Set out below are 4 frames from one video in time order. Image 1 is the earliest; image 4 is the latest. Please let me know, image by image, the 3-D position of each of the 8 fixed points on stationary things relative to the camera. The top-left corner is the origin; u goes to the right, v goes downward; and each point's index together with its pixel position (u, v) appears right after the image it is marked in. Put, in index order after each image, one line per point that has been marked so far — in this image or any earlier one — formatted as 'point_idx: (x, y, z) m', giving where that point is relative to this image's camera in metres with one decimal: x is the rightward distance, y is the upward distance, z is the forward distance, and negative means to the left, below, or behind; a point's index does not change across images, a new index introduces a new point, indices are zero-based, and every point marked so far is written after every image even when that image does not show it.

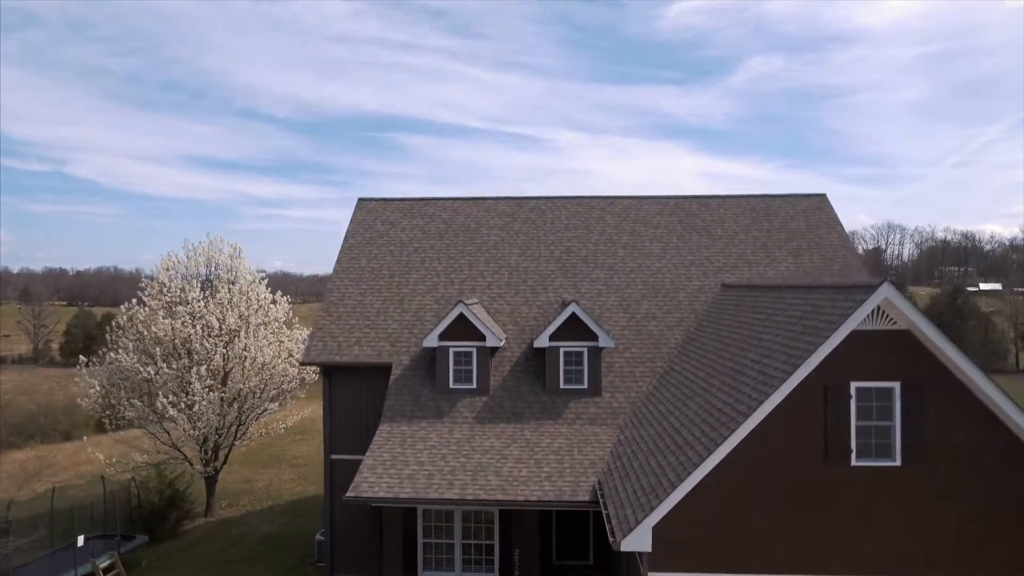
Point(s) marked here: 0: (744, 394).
0: (+3.5, -1.6, +9.9) m
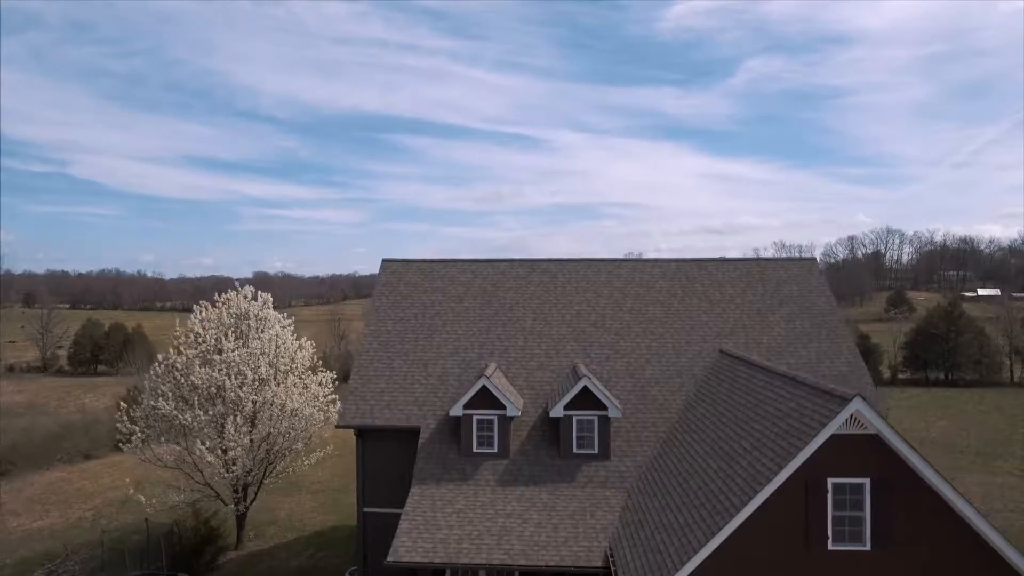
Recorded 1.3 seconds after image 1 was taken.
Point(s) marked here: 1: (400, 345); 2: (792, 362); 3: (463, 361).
0: (+3.9, -3.4, +11.5) m
1: (-3.2, -1.6, +19.3) m
2: (+7.5, -2.0, +18.1) m
3: (-1.4, -2.0, +18.6) m
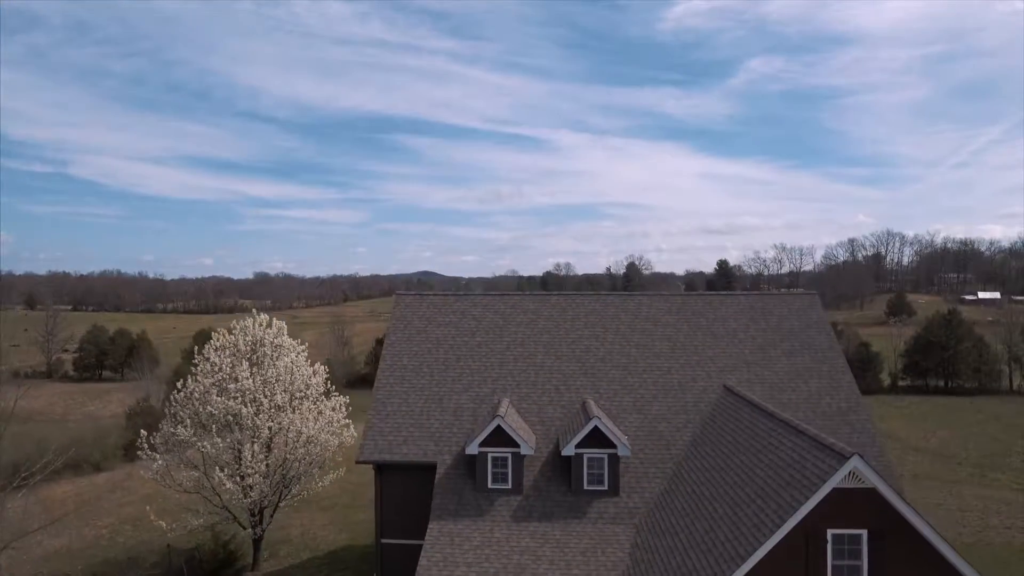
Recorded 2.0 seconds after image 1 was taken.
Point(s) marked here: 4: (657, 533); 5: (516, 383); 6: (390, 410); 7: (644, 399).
0: (+4.2, -4.5, +12.2) m
1: (-2.9, -2.7, +20.0) m
2: (+7.9, -3.1, +18.8) m
3: (-1.0, -3.1, +19.4) m
4: (+3.3, -5.6, +15.2) m
5: (+0.1, -2.8, +19.6) m
6: (-3.5, -3.5, +19.2) m
7: (+3.8, -3.2, +19.1) m
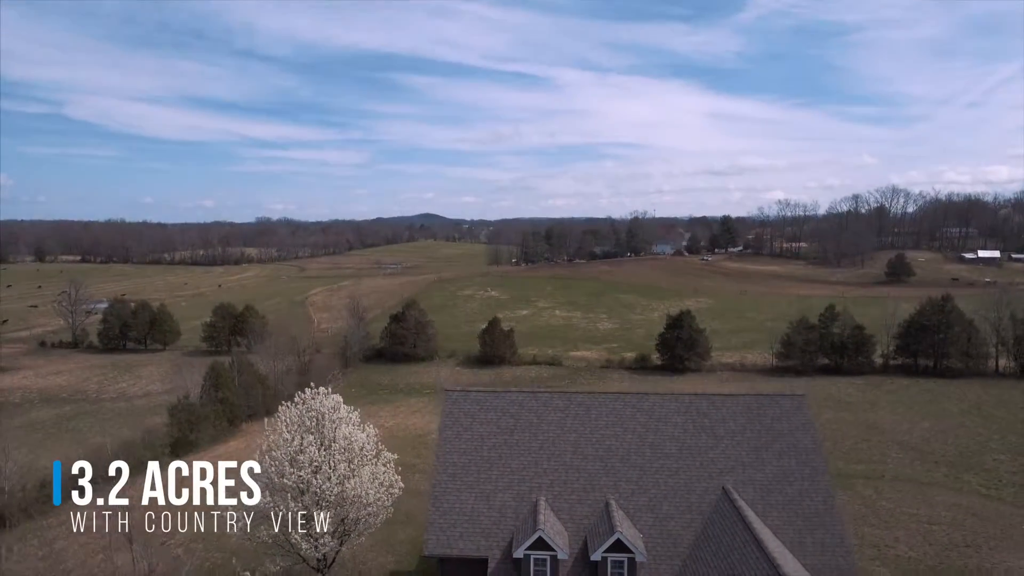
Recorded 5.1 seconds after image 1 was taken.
0: (+5.4, -9.2, +16.4) m
1: (-1.7, -6.8, +24.0) m
2: (+9.1, -7.2, +22.8) m
3: (+0.2, -7.2, +23.4) m
4: (+4.5, -10.0, +19.4) m
5: (+1.3, -6.9, +23.6) m
6: (-2.3, -7.6, +23.3) m
7: (+5.0, -7.3, +23.1) m
